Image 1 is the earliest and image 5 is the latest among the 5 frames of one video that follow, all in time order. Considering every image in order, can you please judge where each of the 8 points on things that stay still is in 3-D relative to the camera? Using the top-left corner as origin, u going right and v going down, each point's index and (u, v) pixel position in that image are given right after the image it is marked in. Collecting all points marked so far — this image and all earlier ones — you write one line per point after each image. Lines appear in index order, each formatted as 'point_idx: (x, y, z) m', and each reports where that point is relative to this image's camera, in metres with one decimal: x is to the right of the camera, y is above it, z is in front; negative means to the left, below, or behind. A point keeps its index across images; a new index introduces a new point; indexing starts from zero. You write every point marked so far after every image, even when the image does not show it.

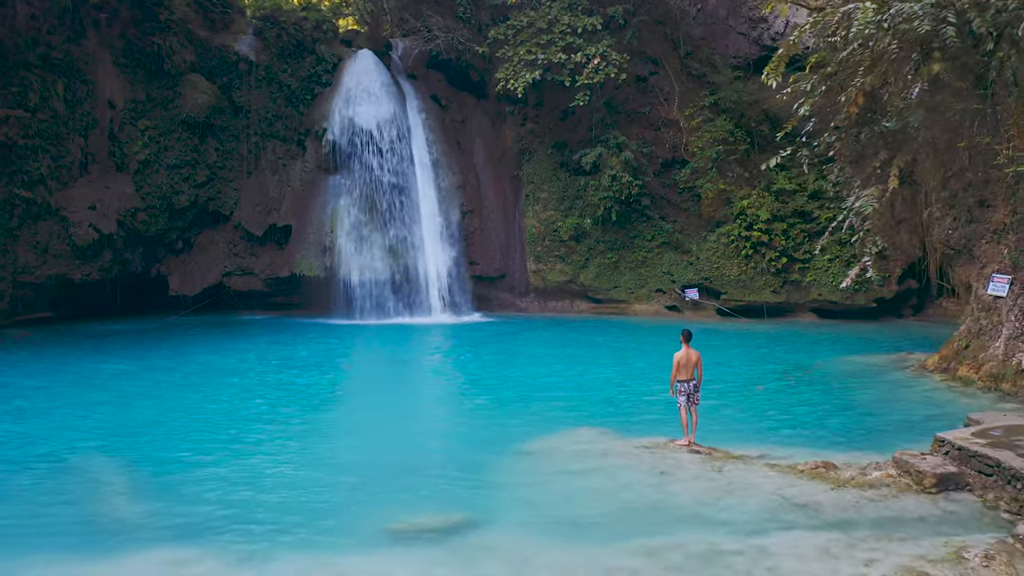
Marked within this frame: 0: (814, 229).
0: (+7.0, +1.4, +19.5) m
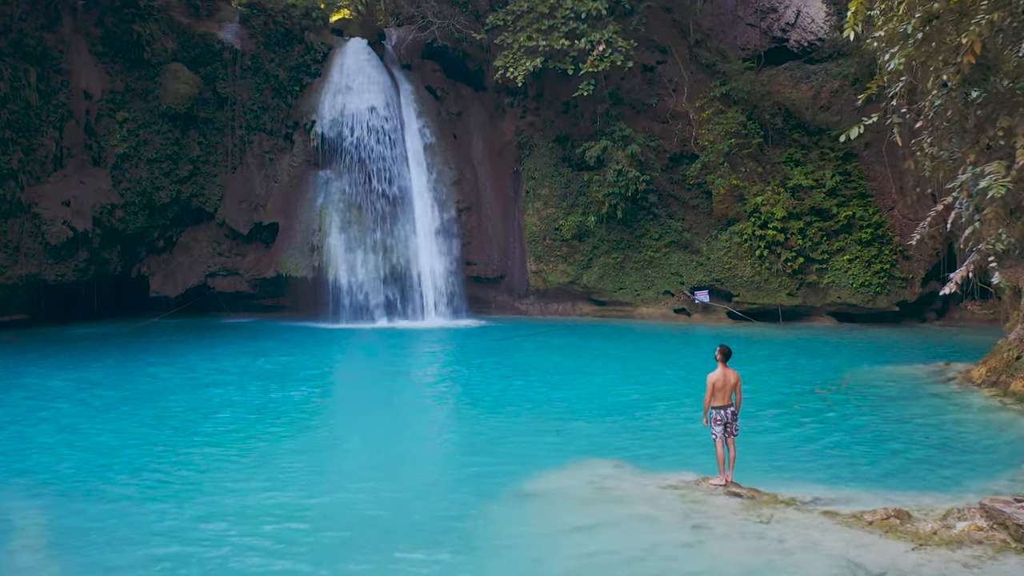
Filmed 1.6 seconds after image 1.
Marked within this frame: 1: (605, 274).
0: (+7.0, +1.3, +18.4) m
1: (+2.2, +0.3, +20.0) m
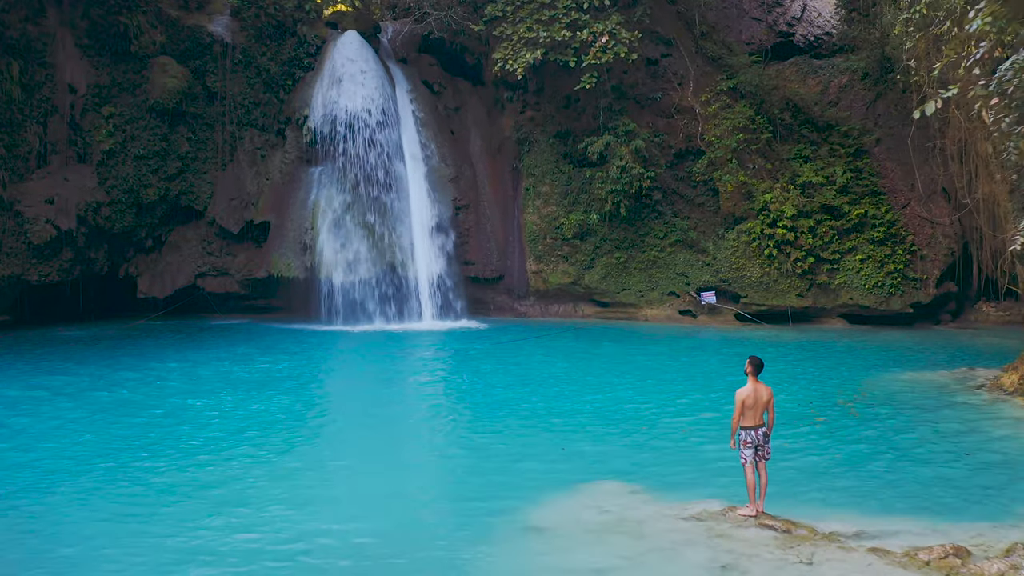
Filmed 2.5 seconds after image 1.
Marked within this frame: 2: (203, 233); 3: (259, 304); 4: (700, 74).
0: (+7.0, +1.3, +17.7) m
1: (+2.2, +0.3, +19.3) m
2: (-7.3, +1.3, +19.7) m
3: (-6.0, -0.4, +19.9) m
4: (+4.4, +5.0, +19.5) m
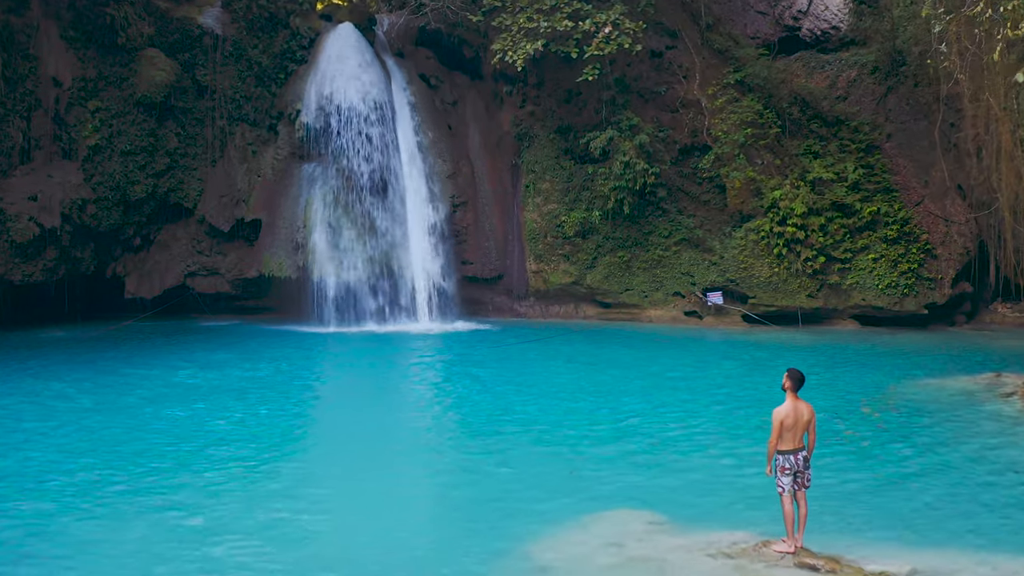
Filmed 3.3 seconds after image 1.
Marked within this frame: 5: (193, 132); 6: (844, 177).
0: (+7.0, +1.3, +17.1) m
1: (+2.2, +0.3, +18.7) m
2: (-7.3, +1.3, +19.0) m
3: (-6.0, -0.4, +19.2) m
4: (+4.4, +4.9, +18.8) m
5: (-7.2, +3.5, +19.0) m
6: (+6.8, +2.3, +17.3) m
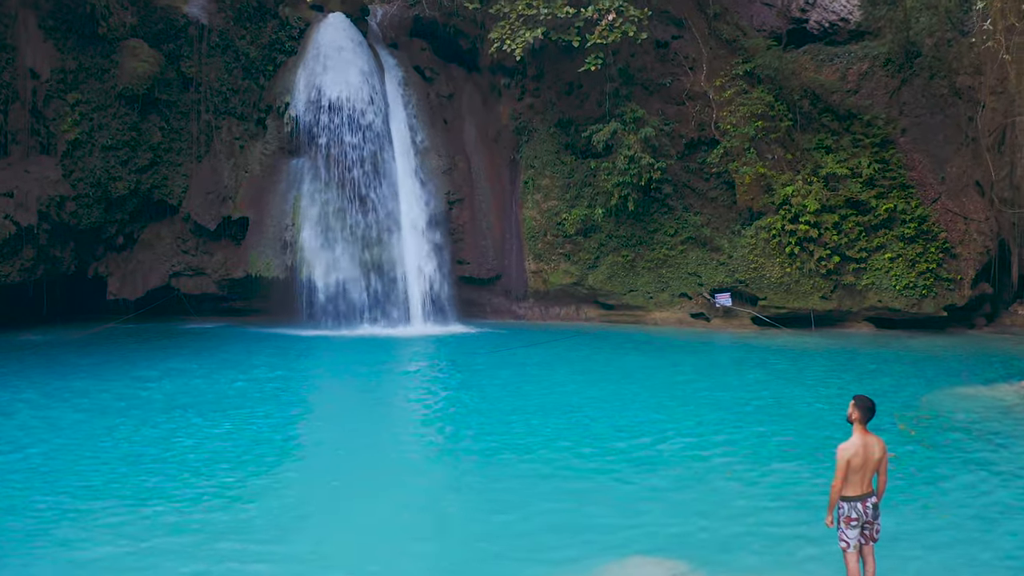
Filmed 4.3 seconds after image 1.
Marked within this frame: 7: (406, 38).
0: (+6.9, +1.3, +16.3) m
1: (+2.2, +0.3, +17.9) m
2: (-7.3, +1.3, +18.2) m
3: (-6.0, -0.4, +18.4) m
4: (+4.3, +4.9, +18.0) m
5: (-7.3, +3.5, +18.2) m
6: (+6.8, +2.3, +16.5) m
7: (-2.5, +5.9, +19.8) m
